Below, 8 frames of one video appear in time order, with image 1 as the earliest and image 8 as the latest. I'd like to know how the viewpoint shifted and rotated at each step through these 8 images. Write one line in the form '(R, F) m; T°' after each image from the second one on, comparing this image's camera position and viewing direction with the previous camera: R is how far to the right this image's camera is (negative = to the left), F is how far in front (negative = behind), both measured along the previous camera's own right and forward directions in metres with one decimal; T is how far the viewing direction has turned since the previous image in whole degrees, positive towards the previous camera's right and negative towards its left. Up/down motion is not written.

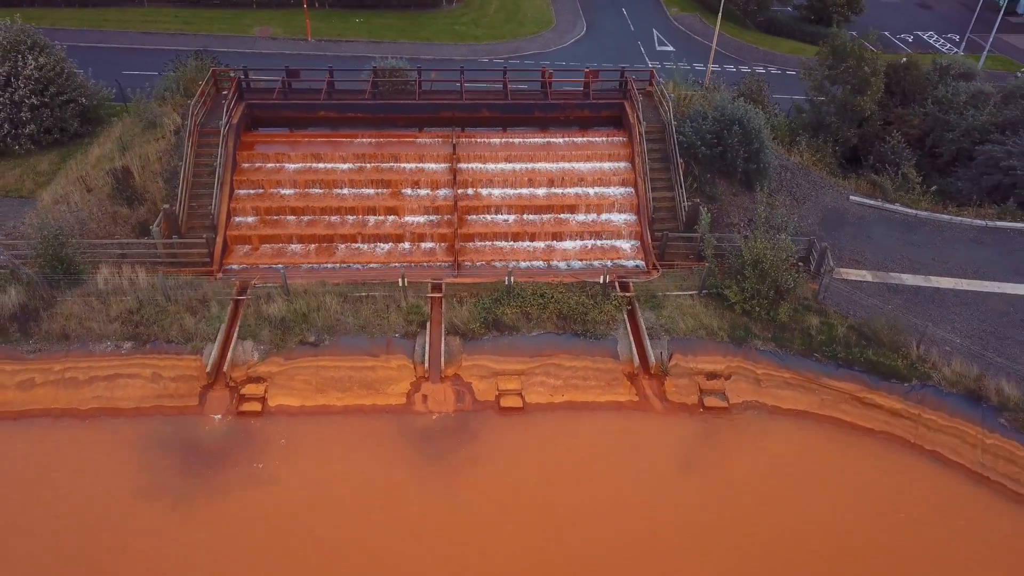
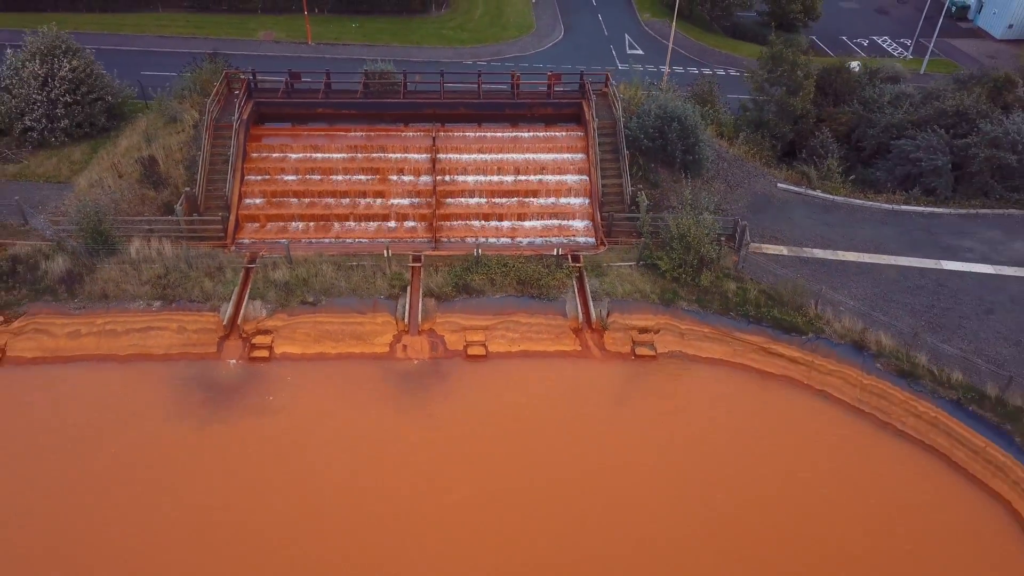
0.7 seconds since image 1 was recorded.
(+0.5, -2.0) m; 0°
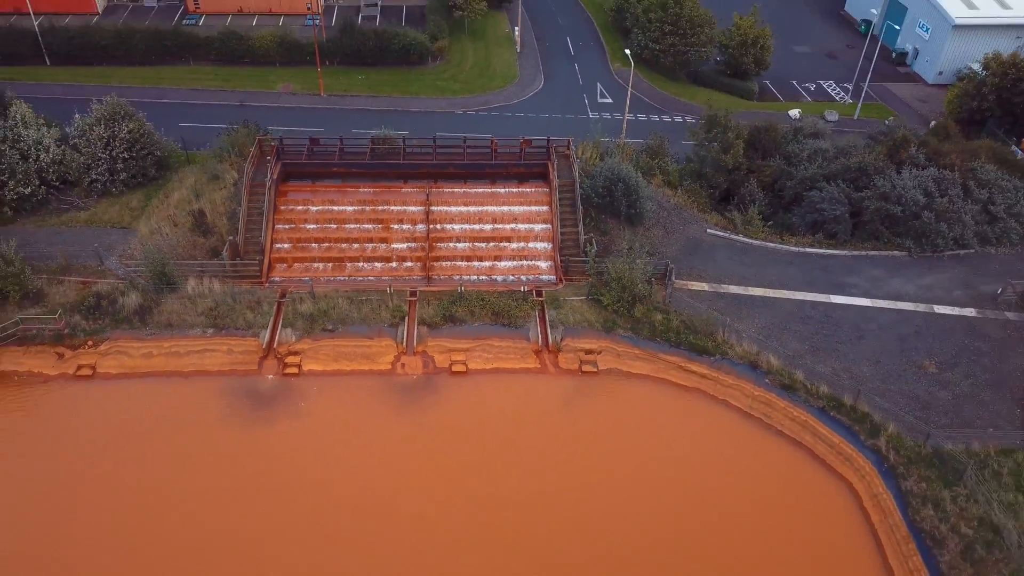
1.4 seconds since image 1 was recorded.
(+0.5, -3.4) m; 0°
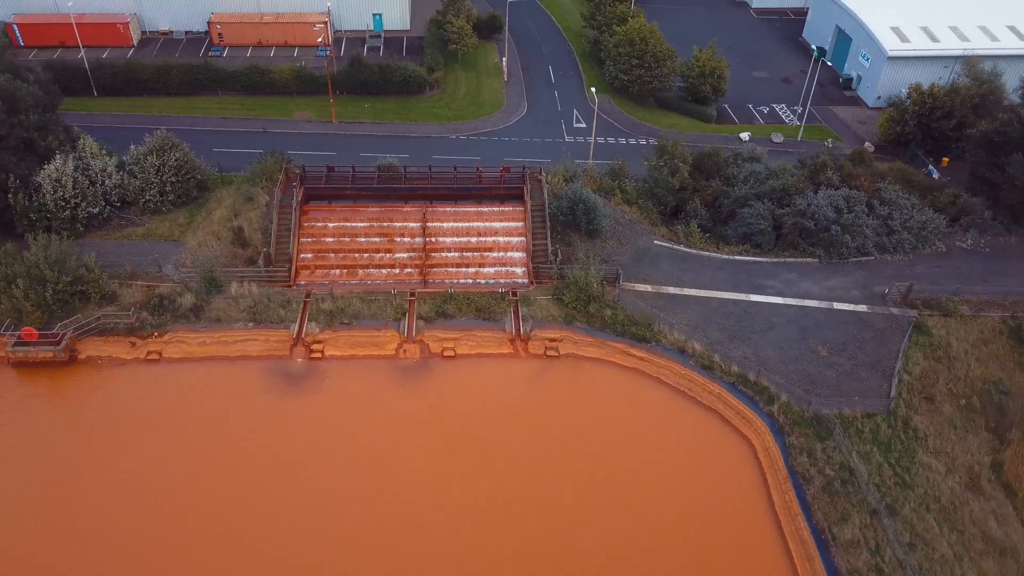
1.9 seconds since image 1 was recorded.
(+0.5, -3.9) m; 0°
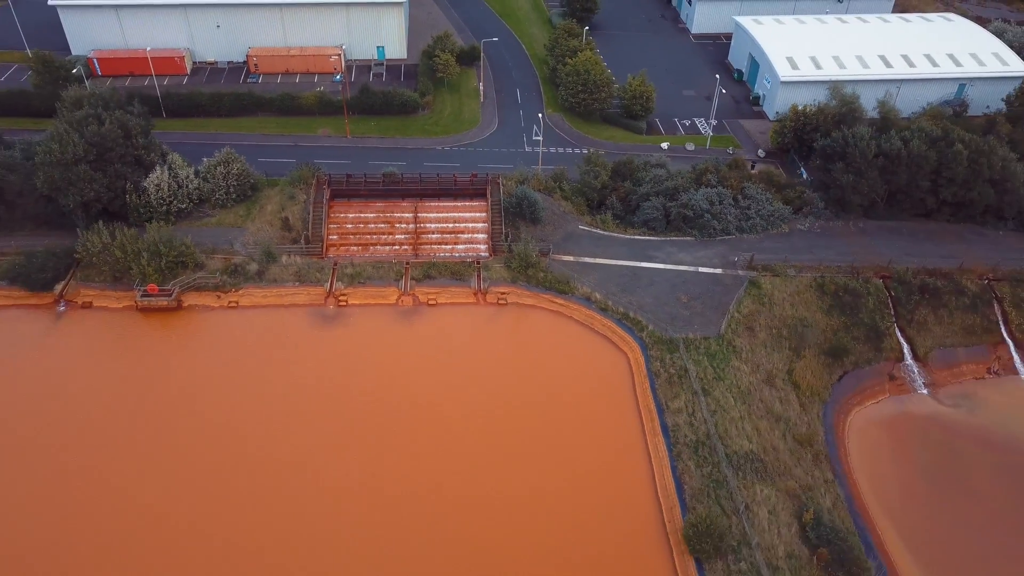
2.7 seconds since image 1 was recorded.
(+1.3, -9.0) m; 0°
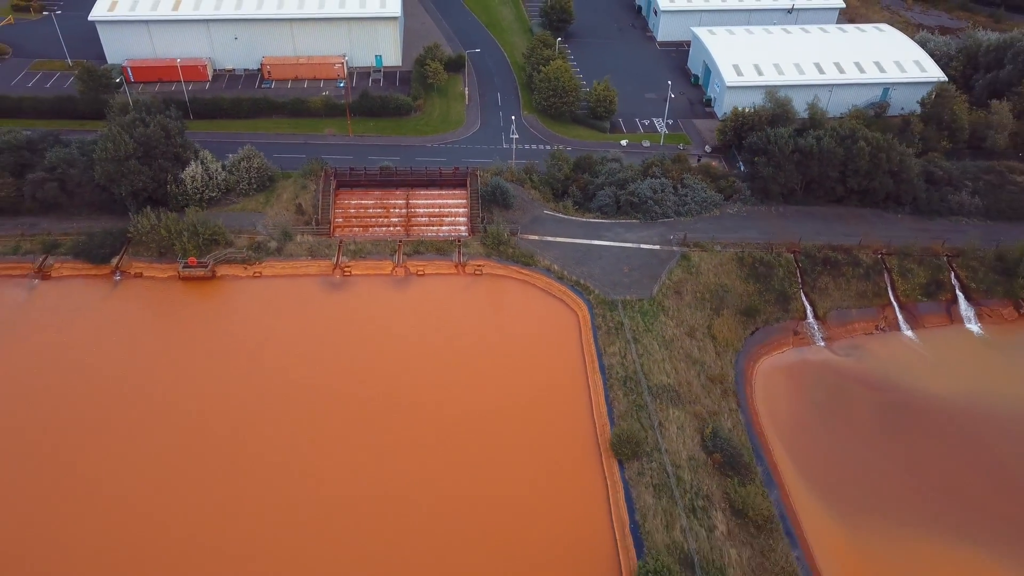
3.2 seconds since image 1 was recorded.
(+1.0, -6.2) m; 0°
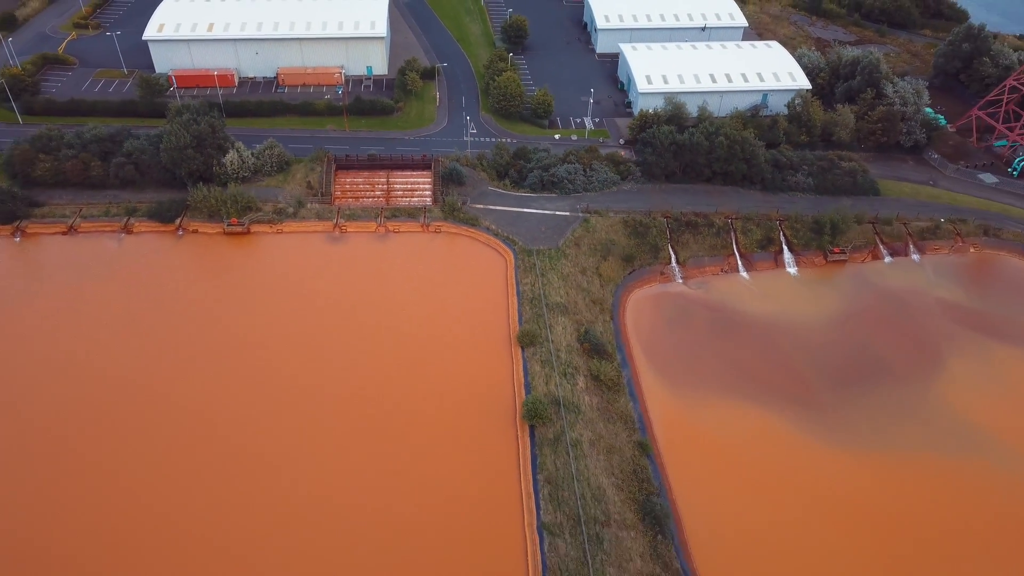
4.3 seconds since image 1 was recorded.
(+2.7, -13.6) m; 0°
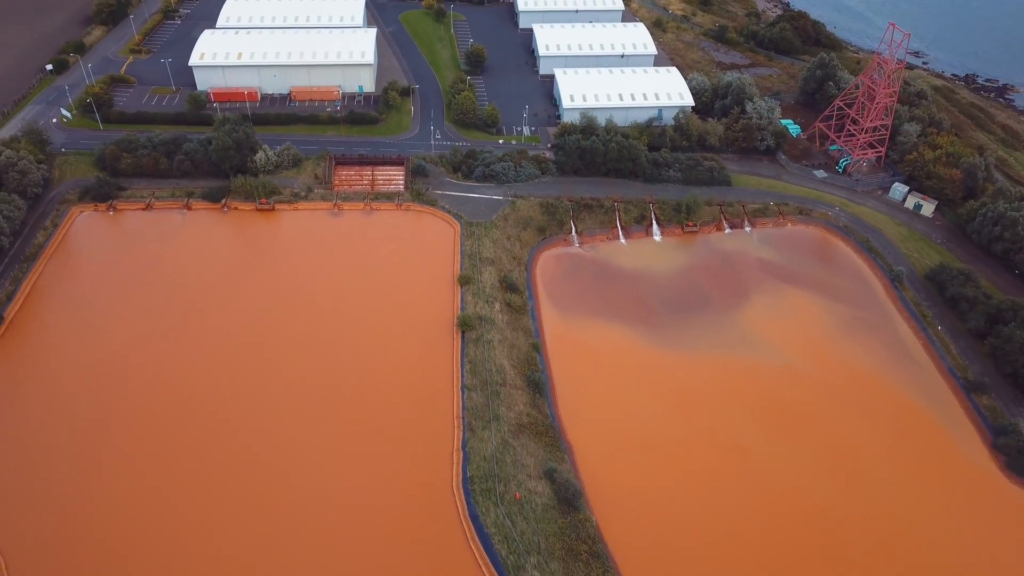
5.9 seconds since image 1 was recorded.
(+3.7, -19.7) m; 0°
